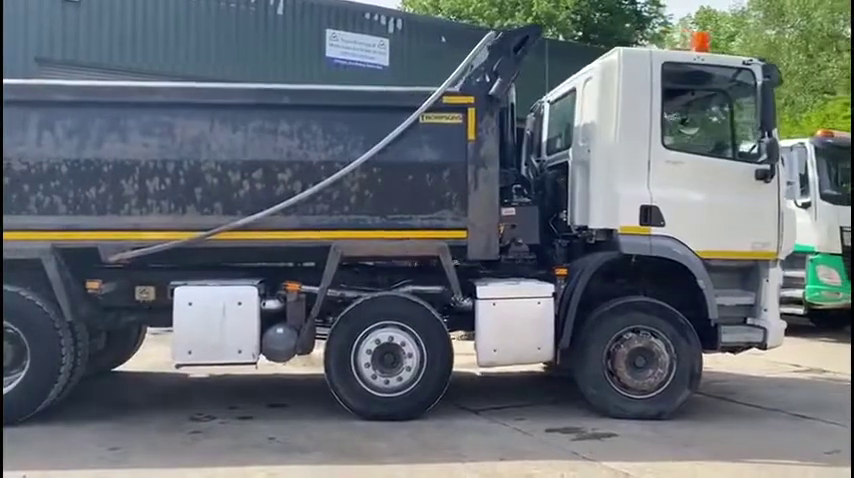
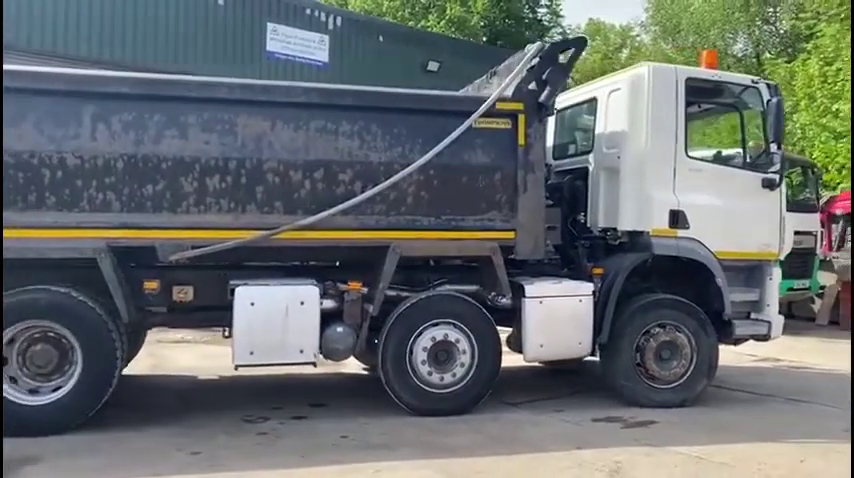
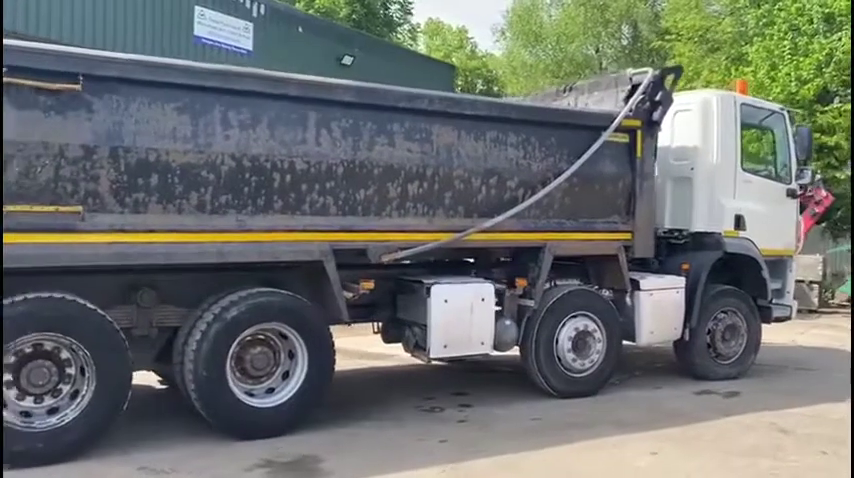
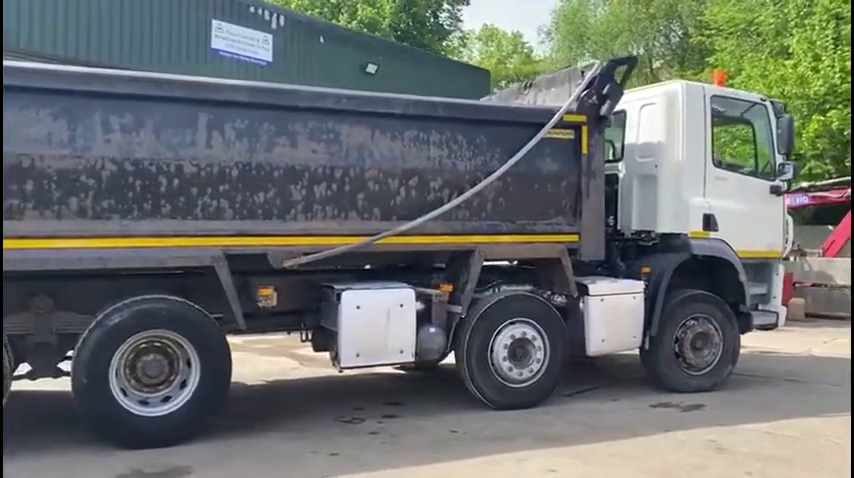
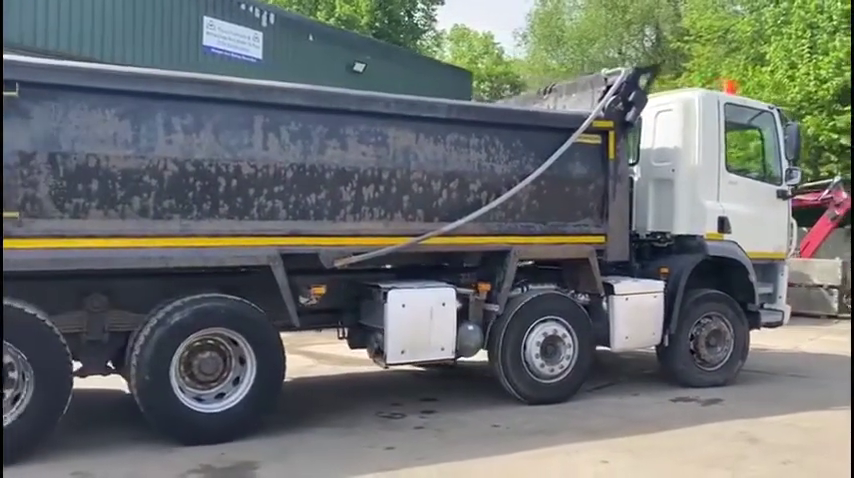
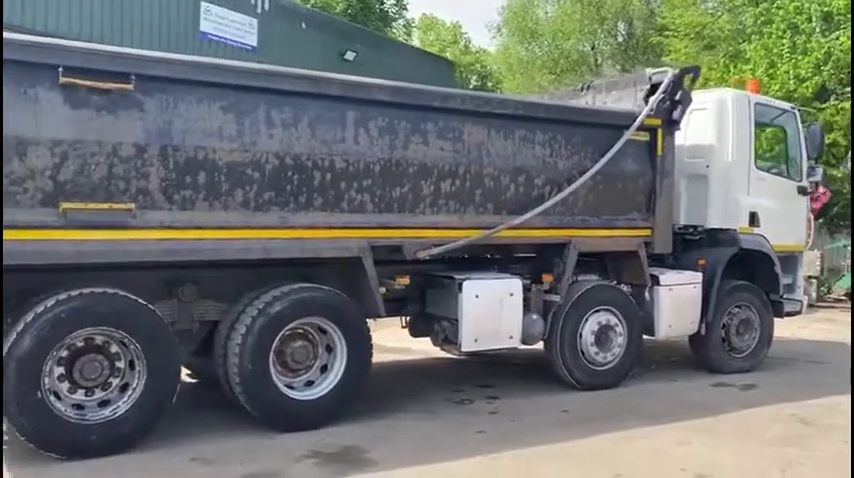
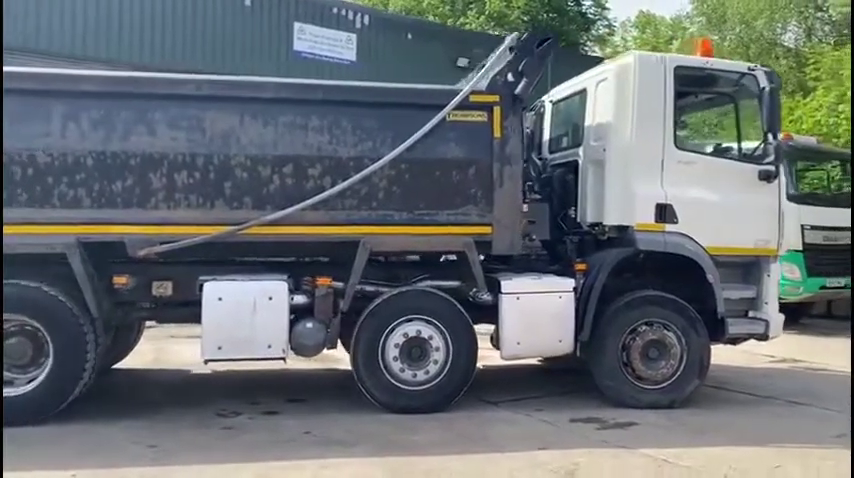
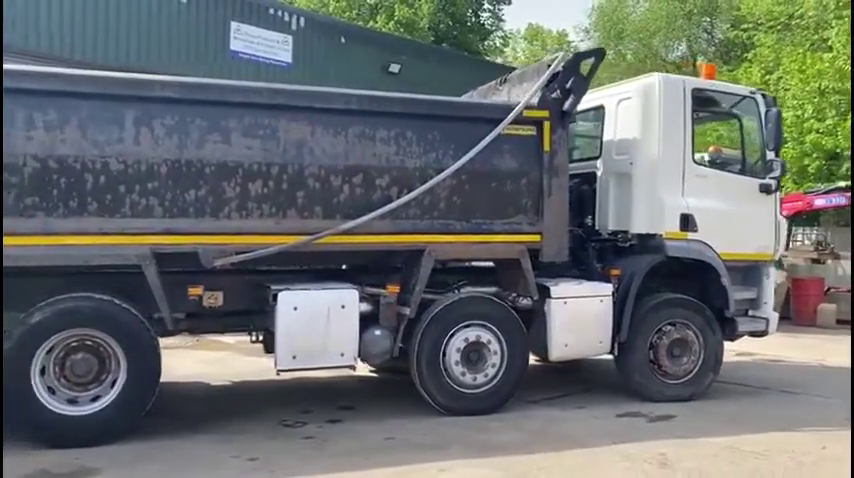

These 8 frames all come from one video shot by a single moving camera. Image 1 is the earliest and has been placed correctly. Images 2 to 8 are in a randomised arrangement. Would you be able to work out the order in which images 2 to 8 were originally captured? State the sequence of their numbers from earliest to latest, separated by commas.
7, 2, 8, 4, 5, 3, 6
